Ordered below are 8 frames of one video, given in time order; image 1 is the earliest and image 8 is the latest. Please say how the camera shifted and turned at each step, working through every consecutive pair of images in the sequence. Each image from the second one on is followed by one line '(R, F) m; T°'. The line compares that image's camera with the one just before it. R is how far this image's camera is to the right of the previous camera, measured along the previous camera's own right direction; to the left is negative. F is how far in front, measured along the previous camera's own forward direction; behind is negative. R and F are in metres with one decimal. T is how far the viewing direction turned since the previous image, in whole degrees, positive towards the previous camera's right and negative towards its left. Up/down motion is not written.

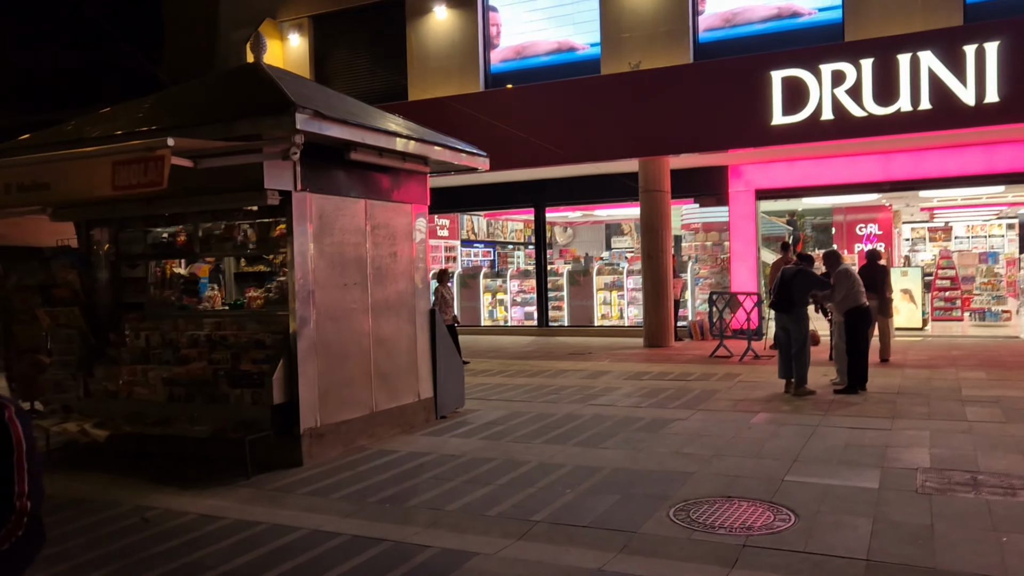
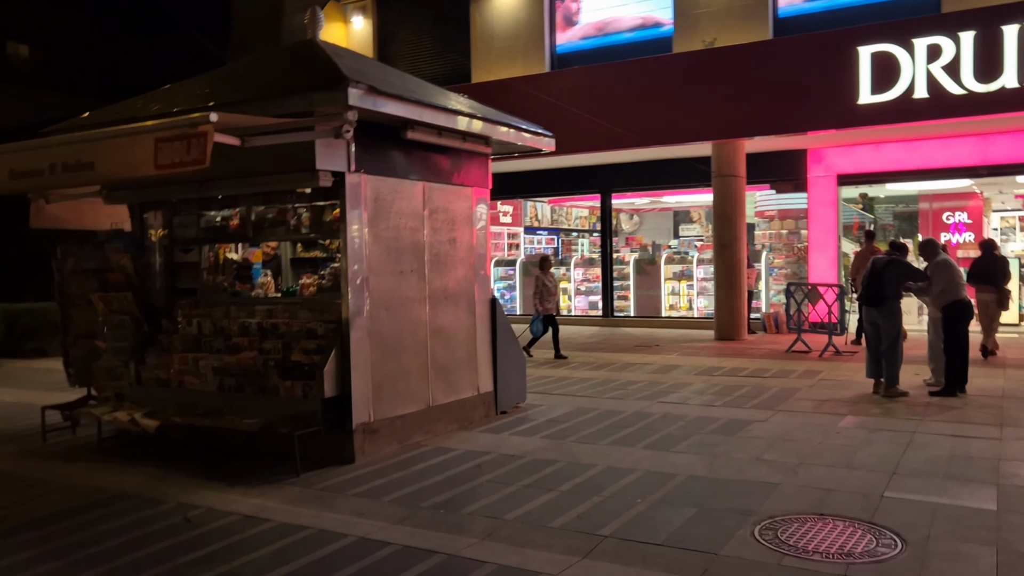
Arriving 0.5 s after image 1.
(0.0, +0.5) m; -4°
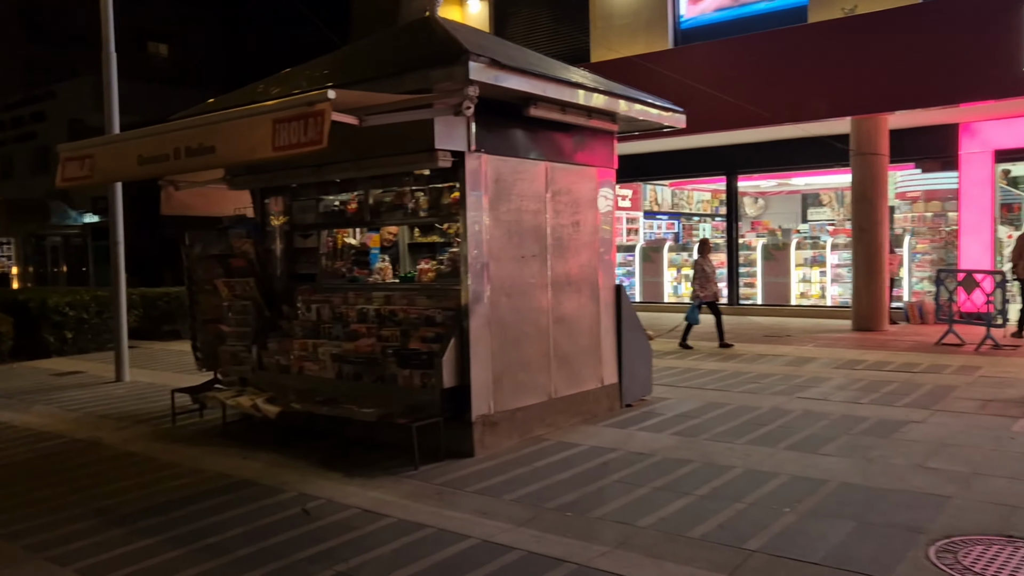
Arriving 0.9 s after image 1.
(-0.1, +0.4) m; -7°
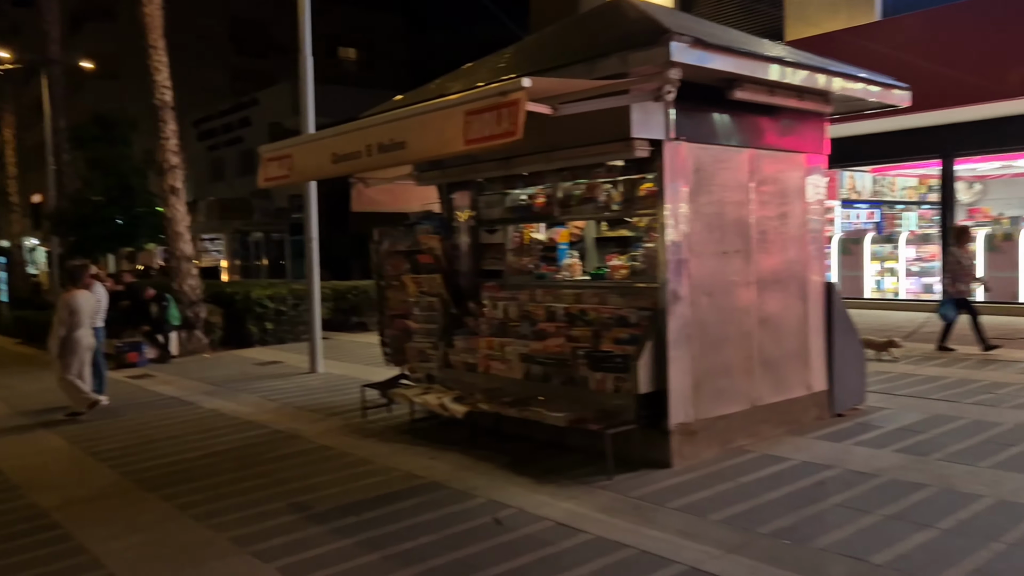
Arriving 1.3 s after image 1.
(-0.2, +0.3) m; -11°
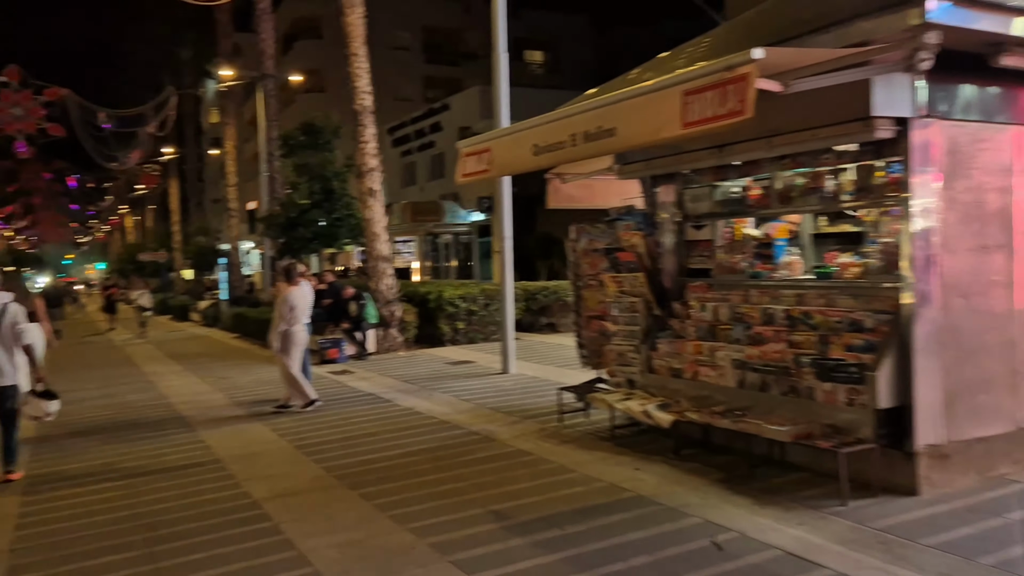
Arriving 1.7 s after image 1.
(-0.2, +0.4) m; -12°
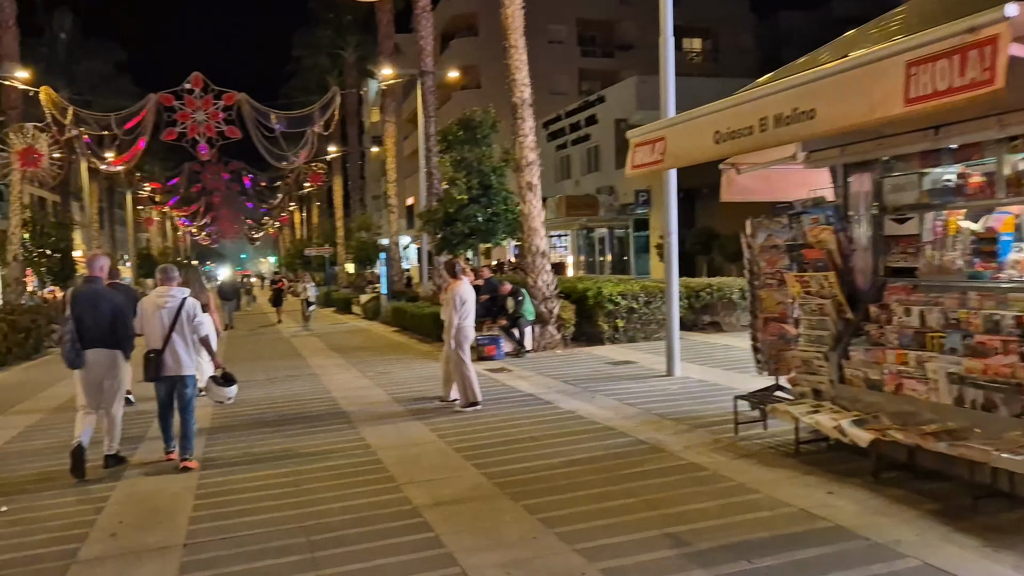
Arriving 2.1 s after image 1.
(-0.2, +0.4) m; -10°
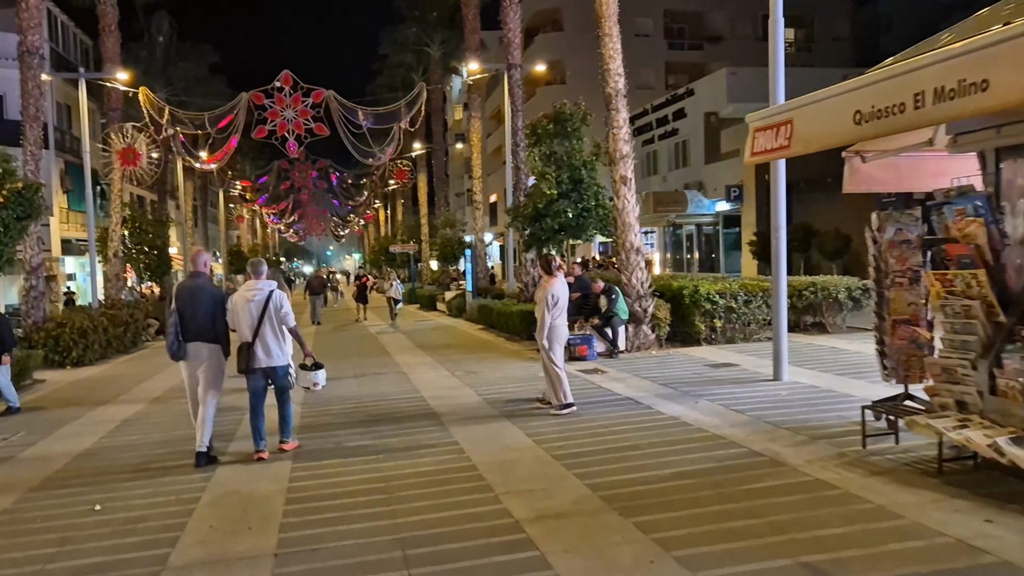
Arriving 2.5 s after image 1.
(-0.2, +0.4) m; -5°
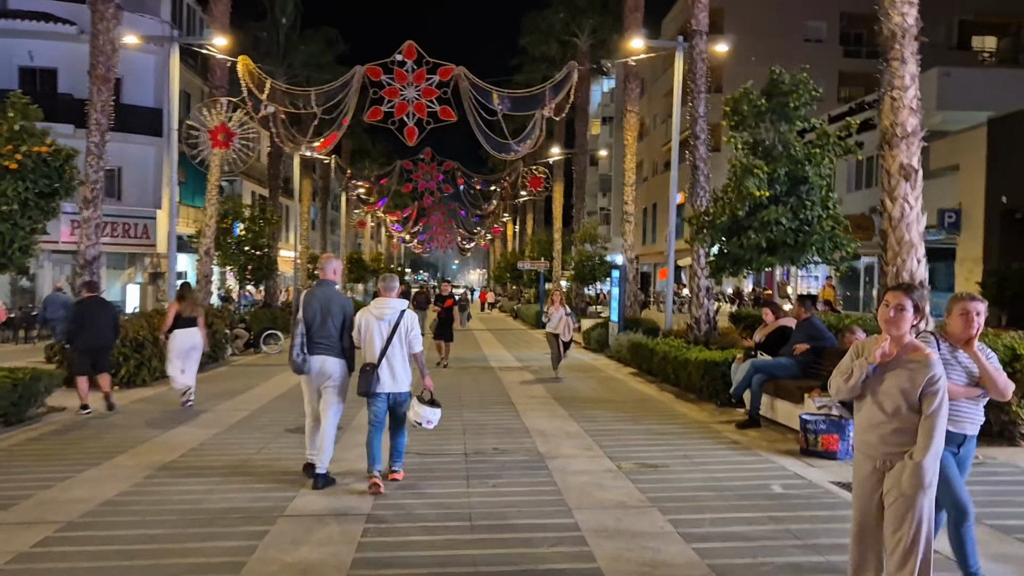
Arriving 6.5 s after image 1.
(-0.8, +4.6) m; -8°
